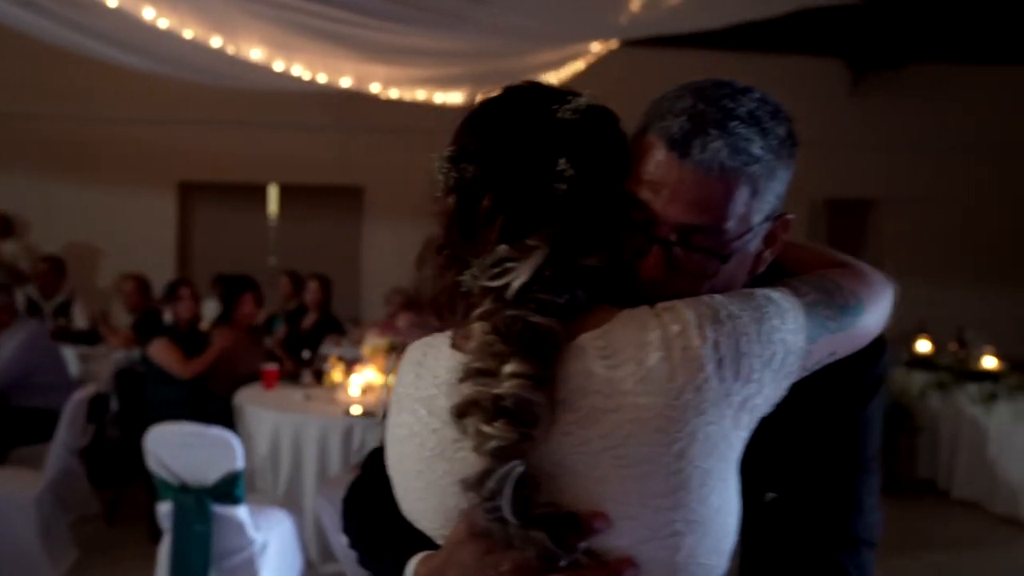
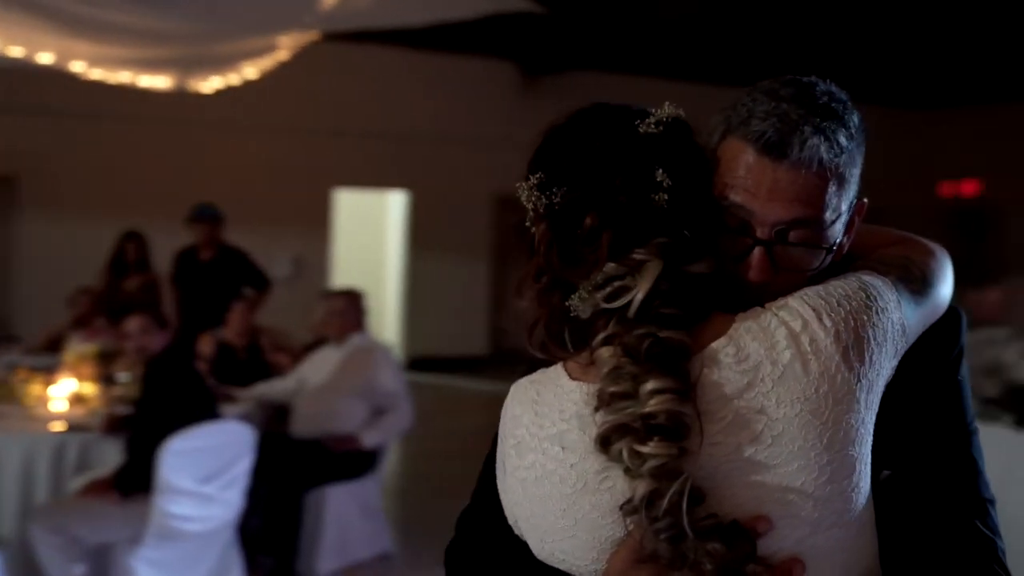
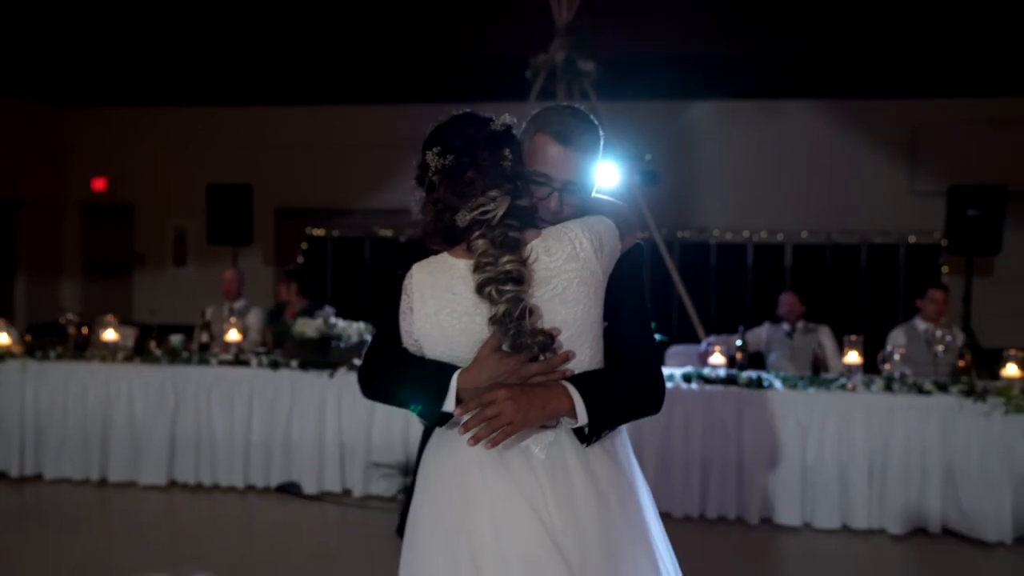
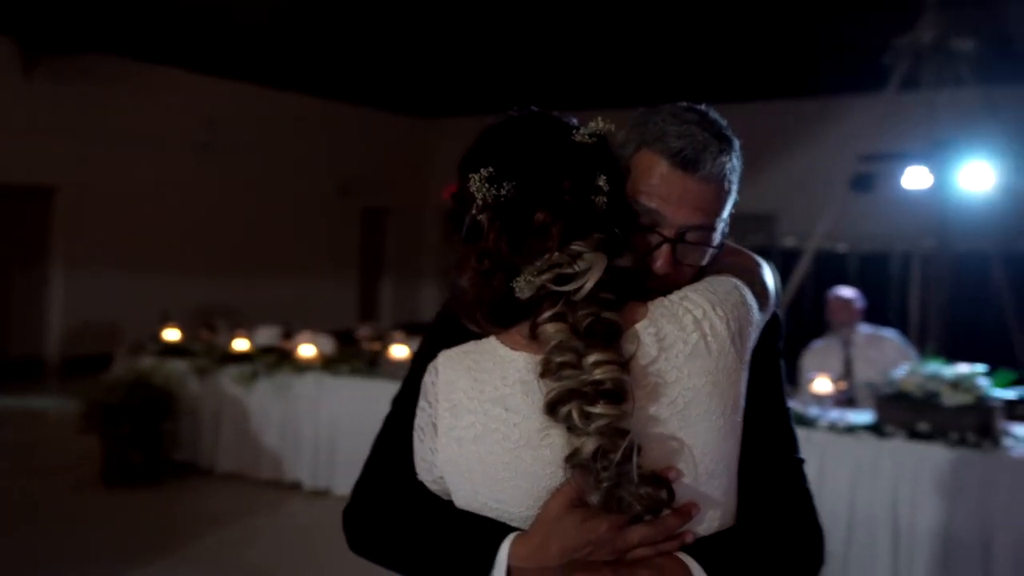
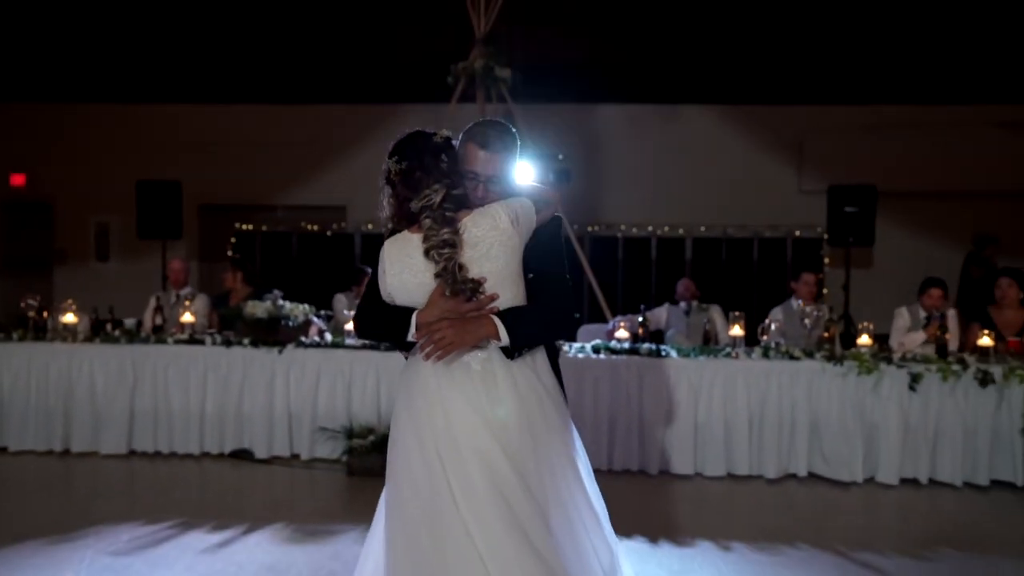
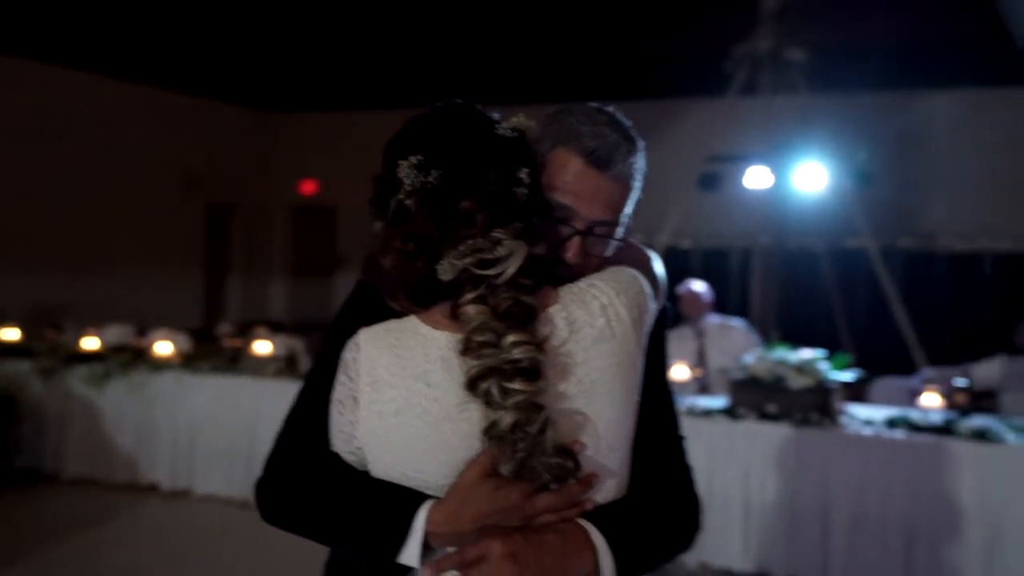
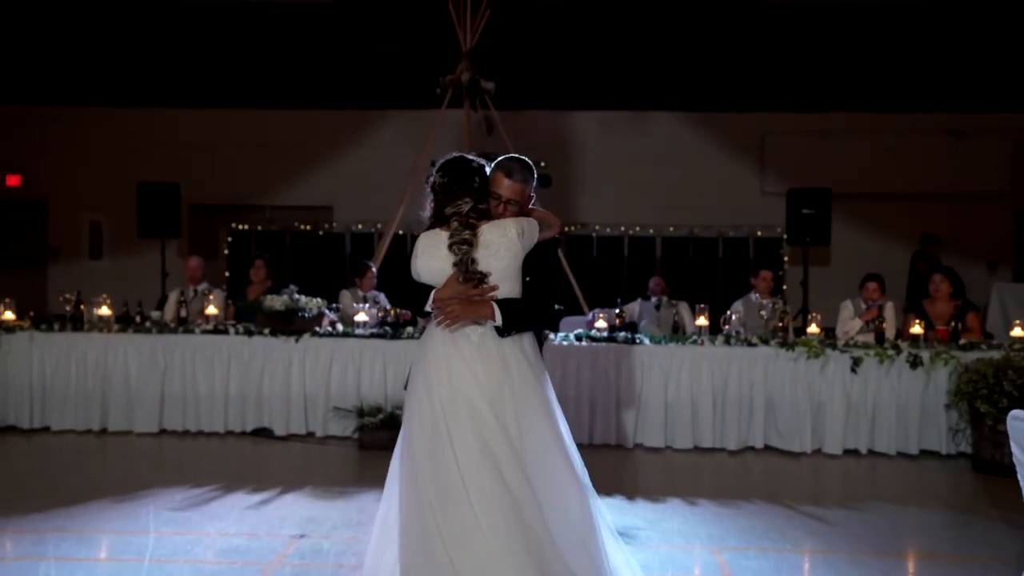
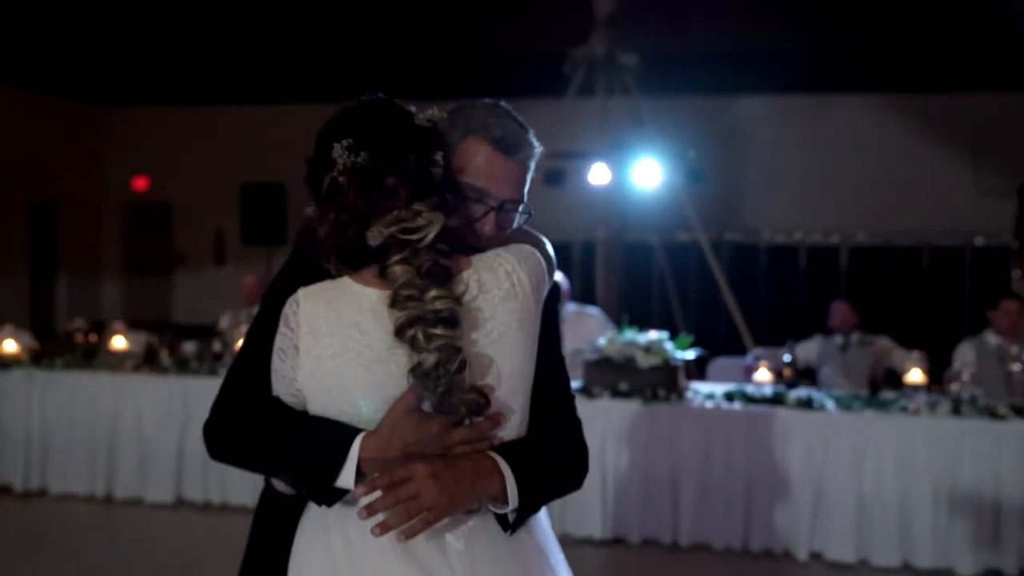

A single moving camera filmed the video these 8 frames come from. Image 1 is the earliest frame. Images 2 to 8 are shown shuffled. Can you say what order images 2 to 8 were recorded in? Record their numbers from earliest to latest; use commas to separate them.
2, 4, 6, 8, 3, 5, 7
